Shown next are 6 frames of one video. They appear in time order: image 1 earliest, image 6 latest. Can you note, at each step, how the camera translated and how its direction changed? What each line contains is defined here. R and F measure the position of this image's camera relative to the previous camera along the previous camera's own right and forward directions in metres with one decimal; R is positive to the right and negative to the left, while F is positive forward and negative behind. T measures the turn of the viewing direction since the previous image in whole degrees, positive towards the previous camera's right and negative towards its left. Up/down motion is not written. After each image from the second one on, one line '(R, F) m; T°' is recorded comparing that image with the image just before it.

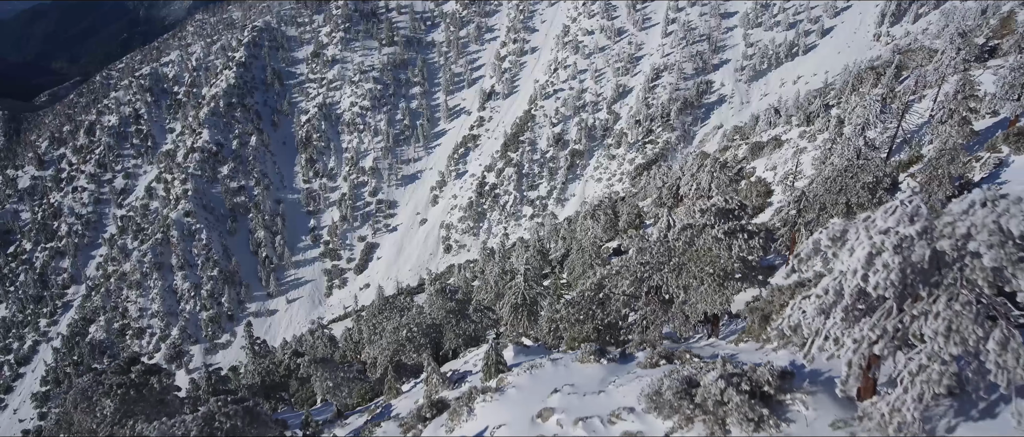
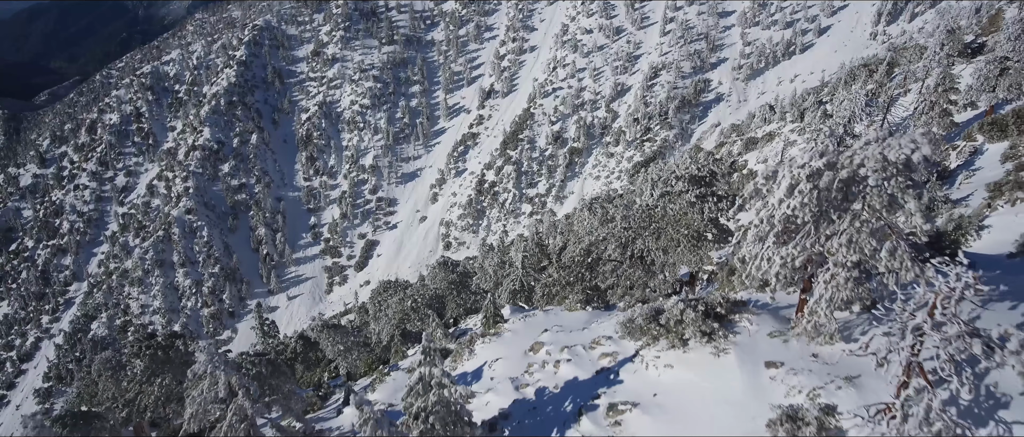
(+0.1, -2.0) m; 0°
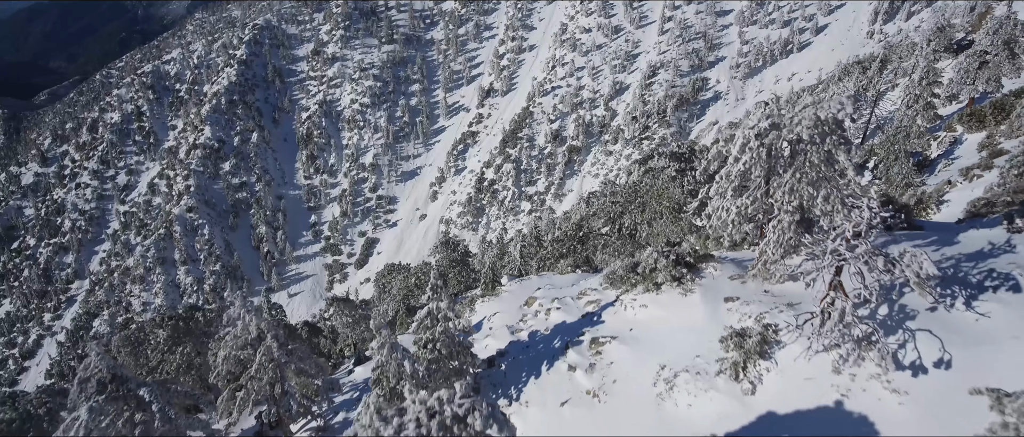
(+0.1, -1.8) m; 0°
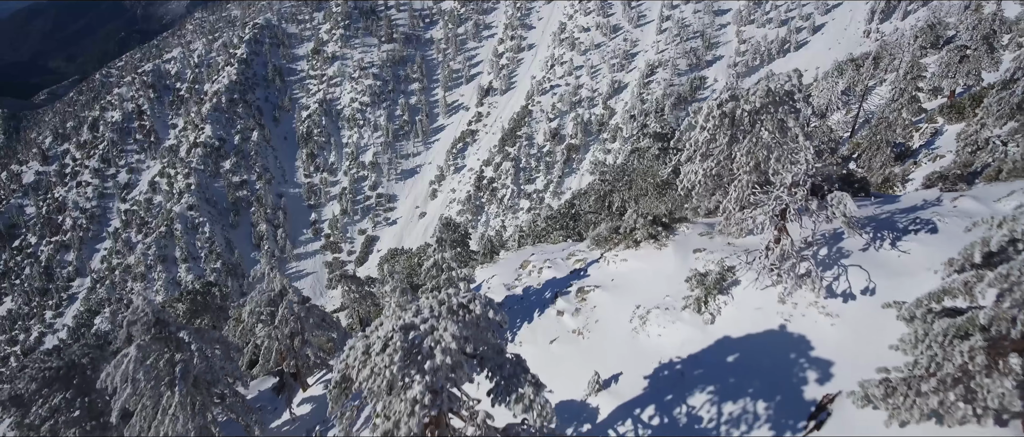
(+0.1, -1.8) m; 0°
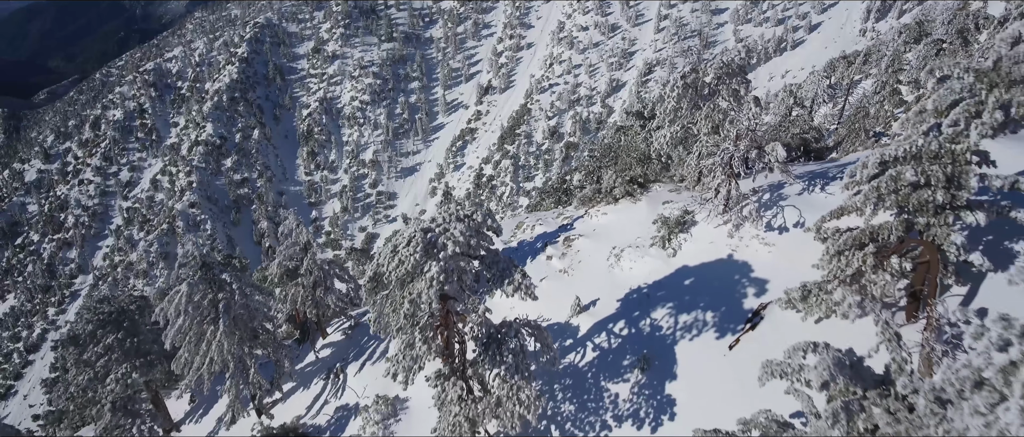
(+0.1, -2.4) m; 0°
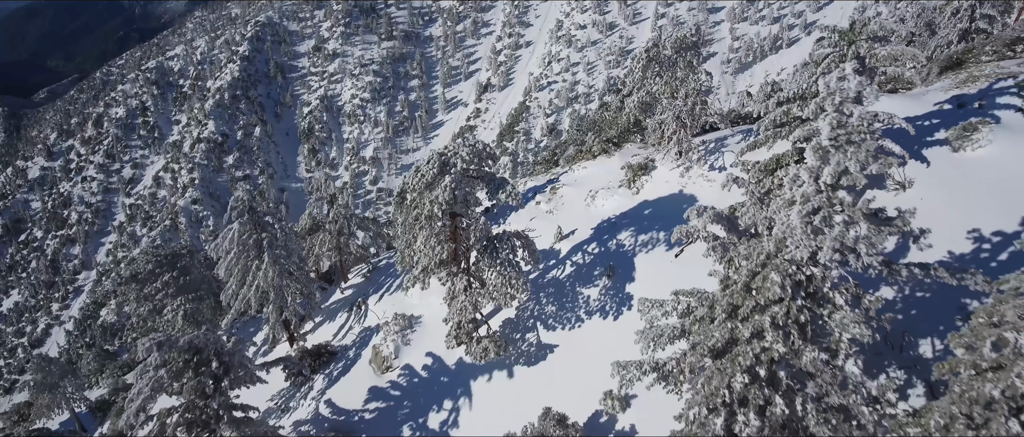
(+0.1, -3.4) m; 0°
